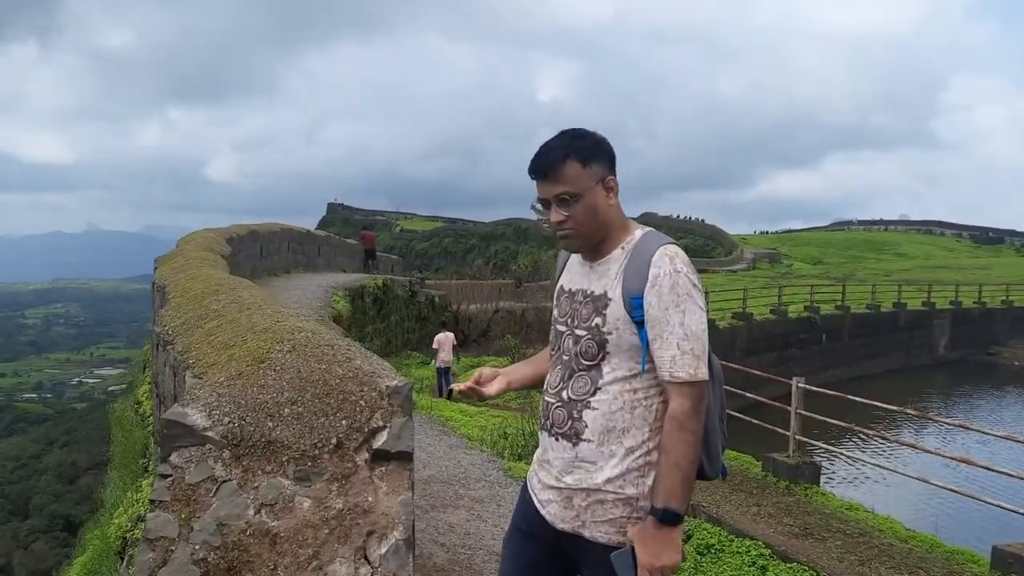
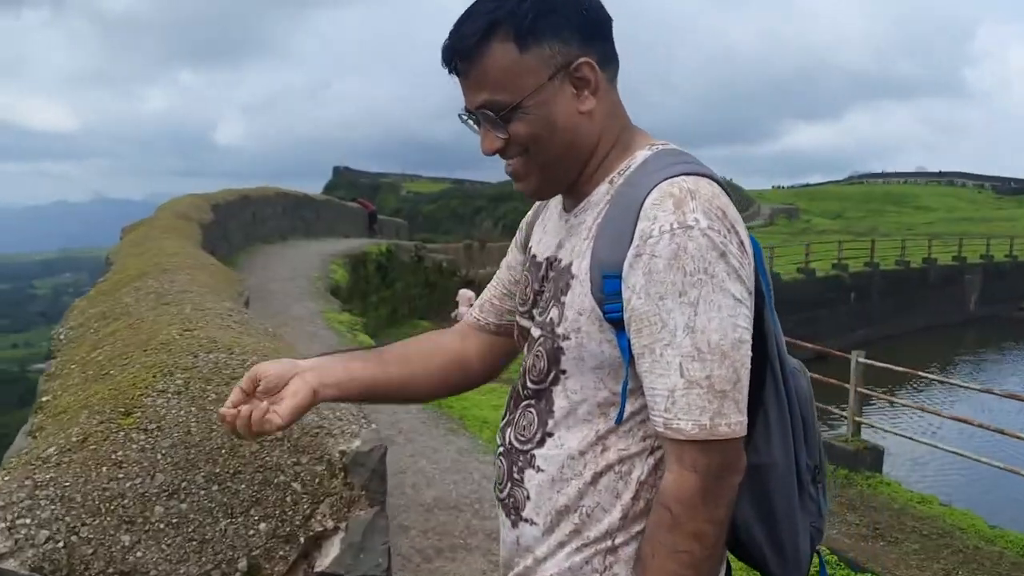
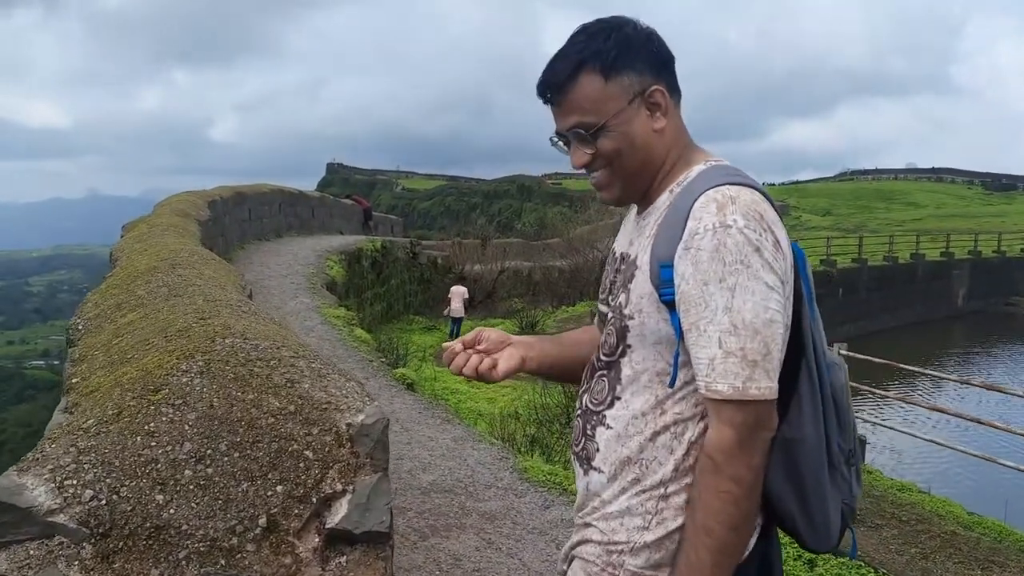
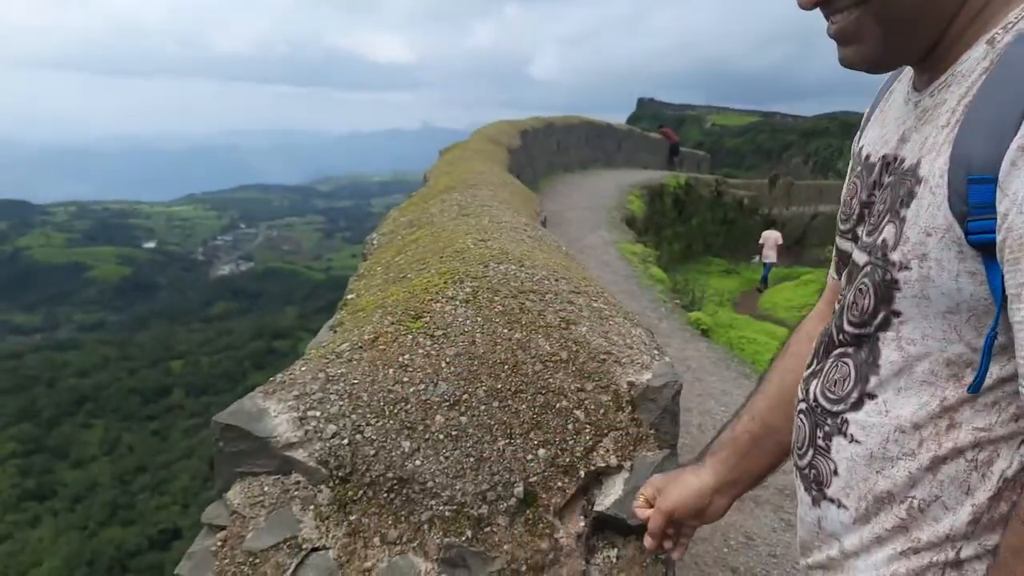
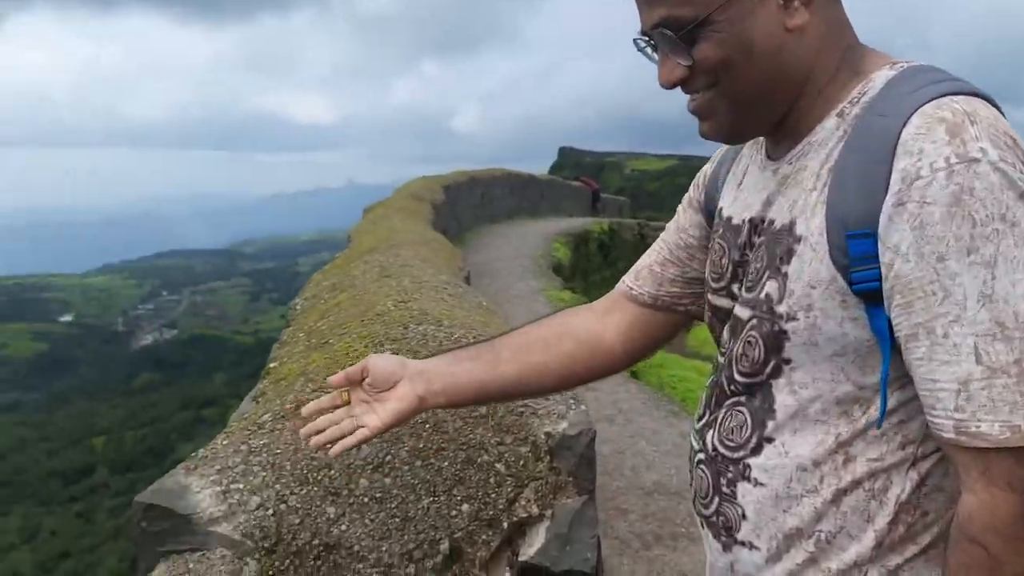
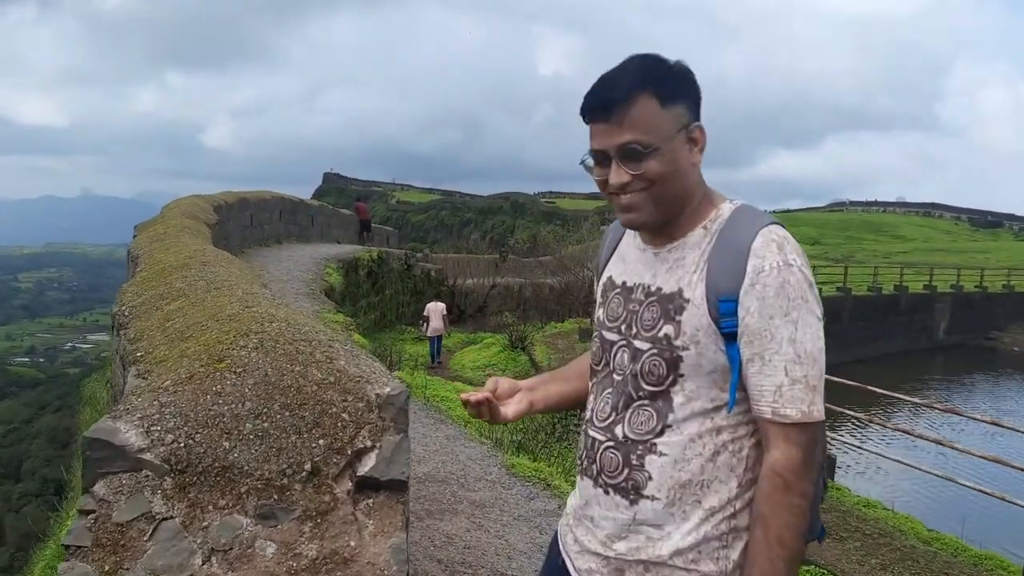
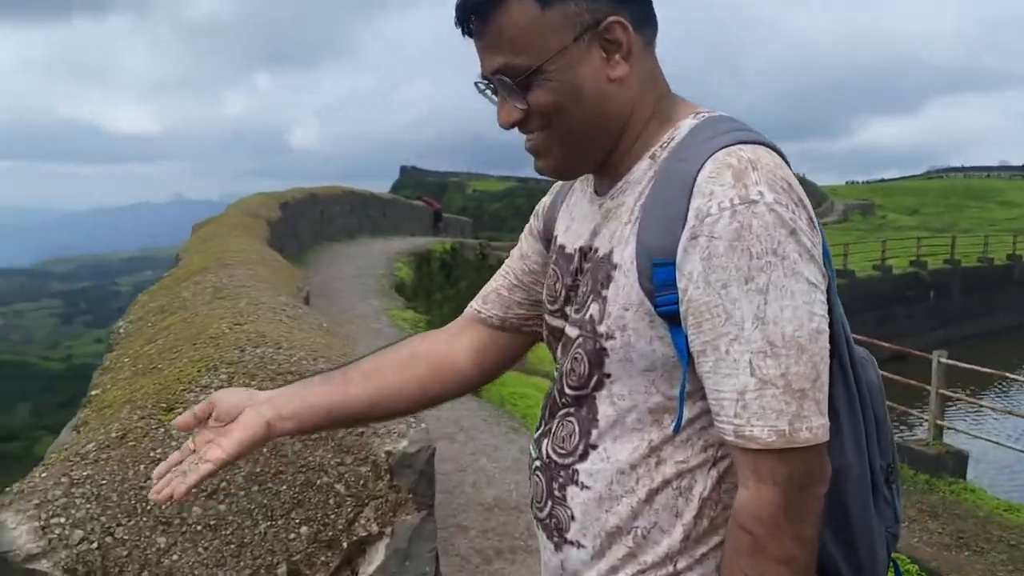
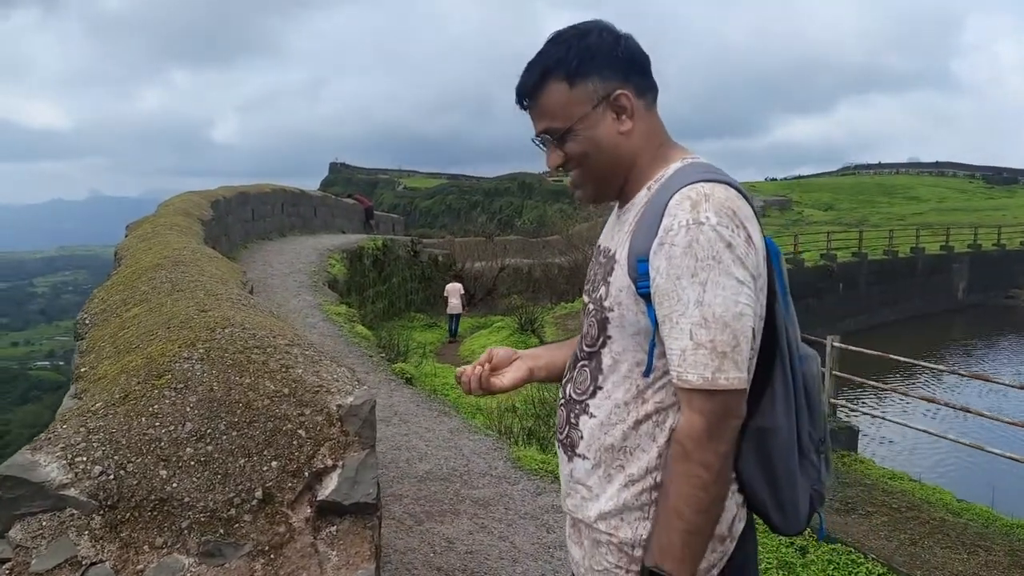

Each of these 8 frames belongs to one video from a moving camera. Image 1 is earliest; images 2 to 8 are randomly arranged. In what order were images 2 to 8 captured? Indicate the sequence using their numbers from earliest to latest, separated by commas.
6, 8, 3, 2, 7, 5, 4
